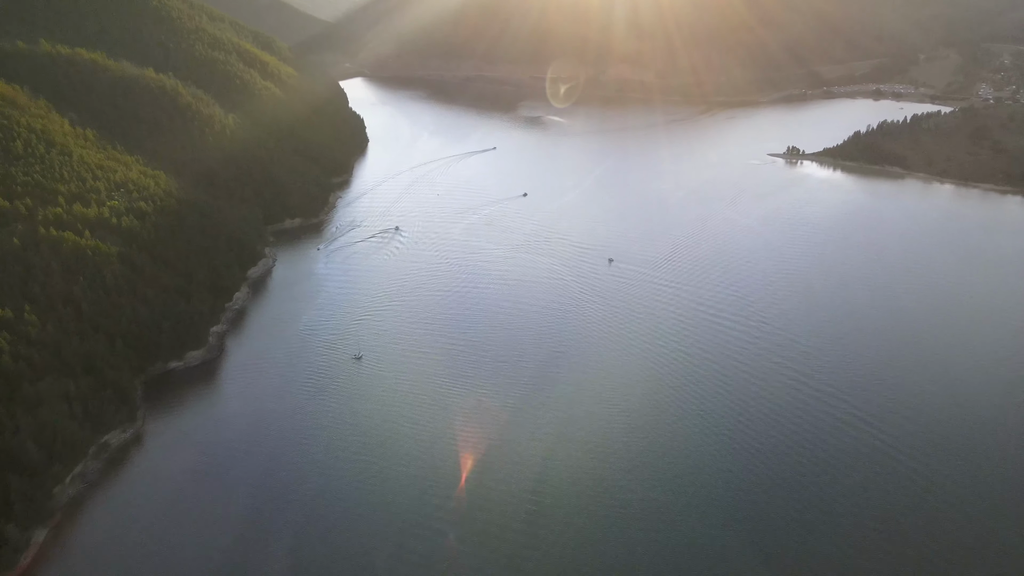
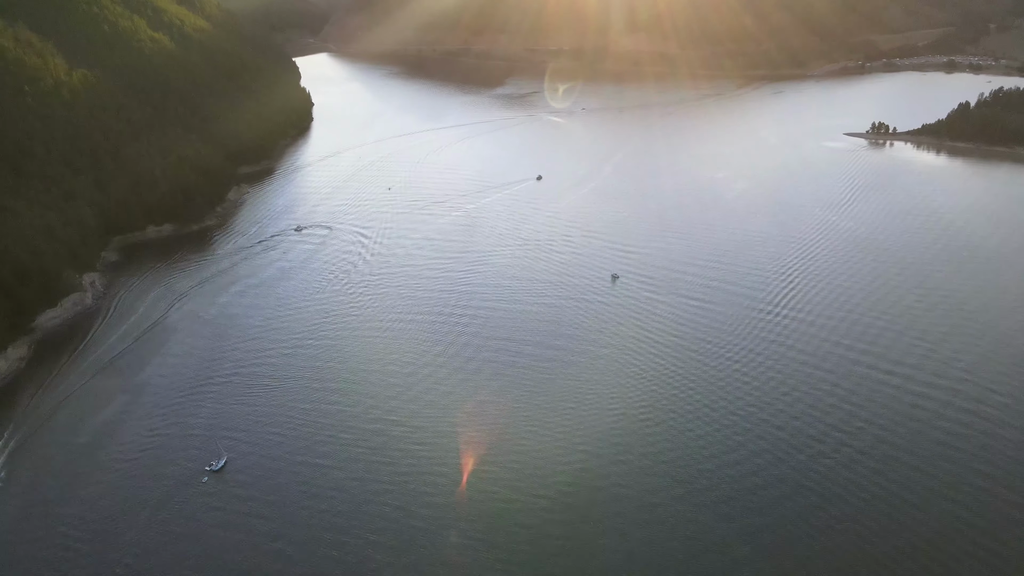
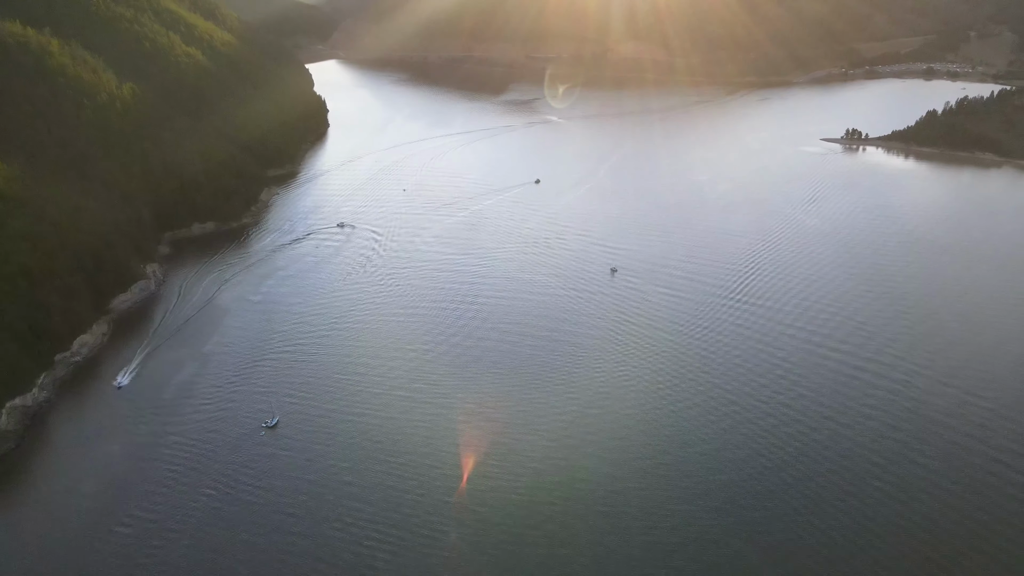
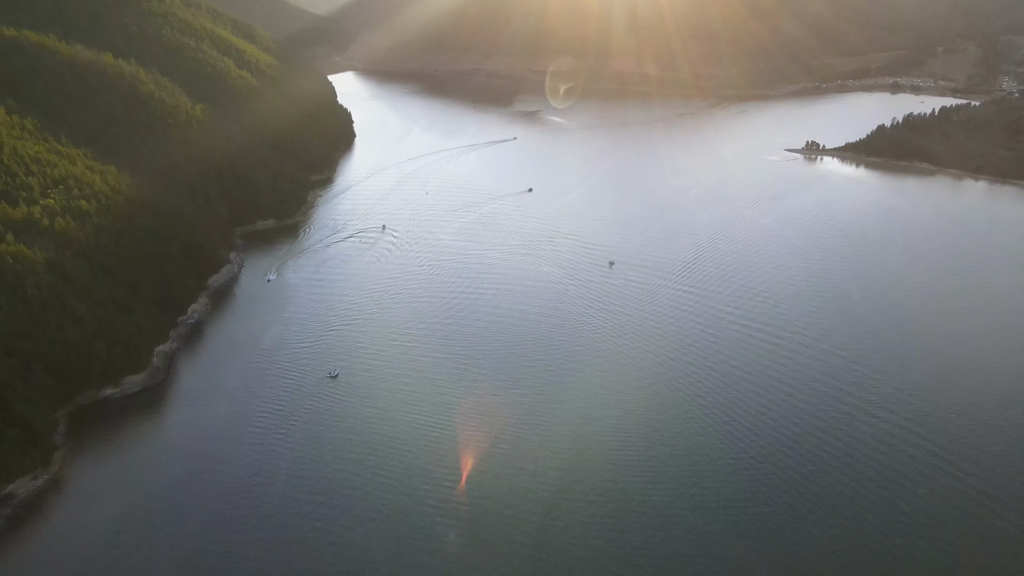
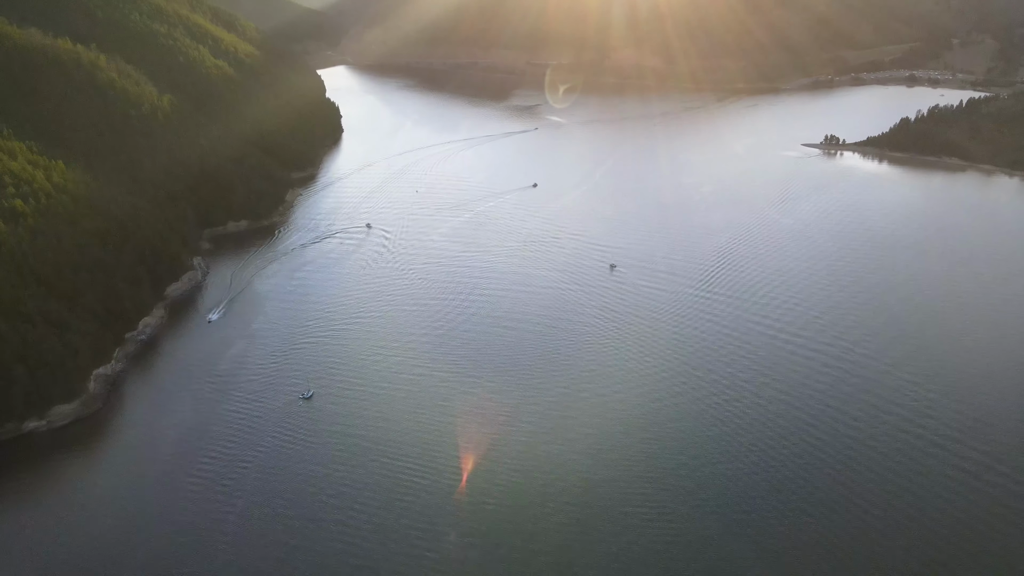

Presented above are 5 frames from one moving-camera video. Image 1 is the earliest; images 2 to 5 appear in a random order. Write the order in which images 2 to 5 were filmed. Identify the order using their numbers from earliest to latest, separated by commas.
4, 5, 3, 2
